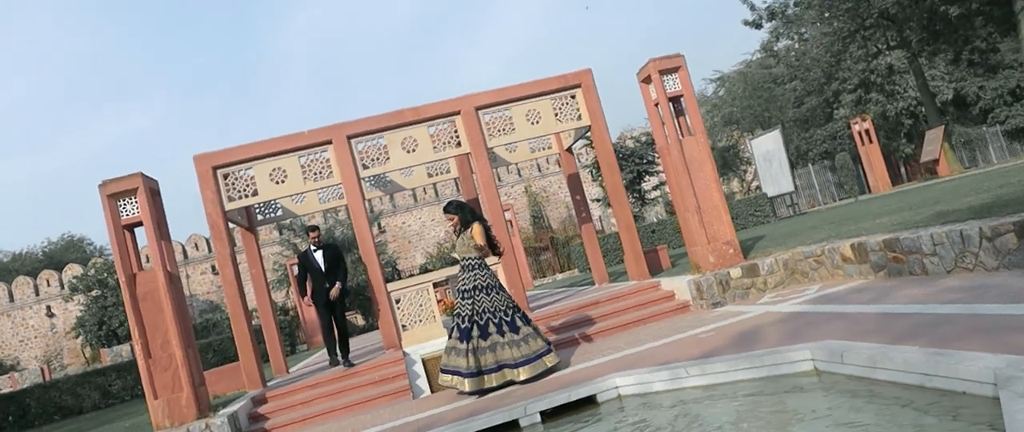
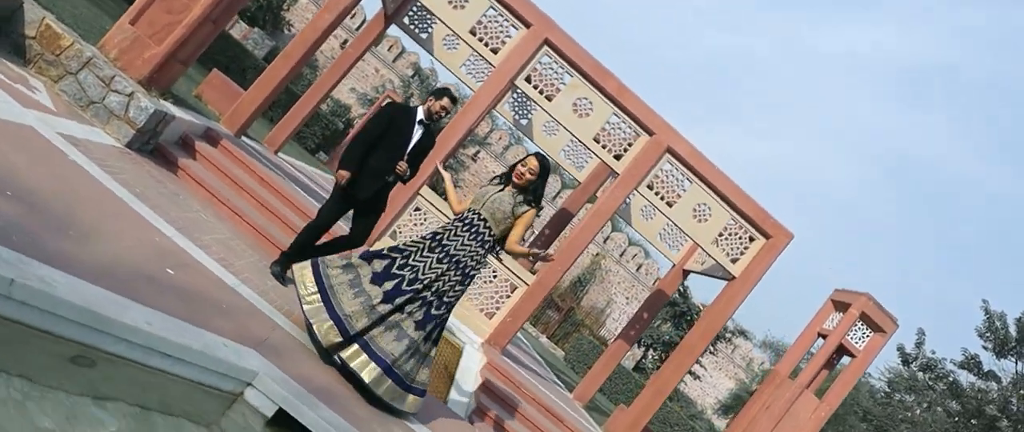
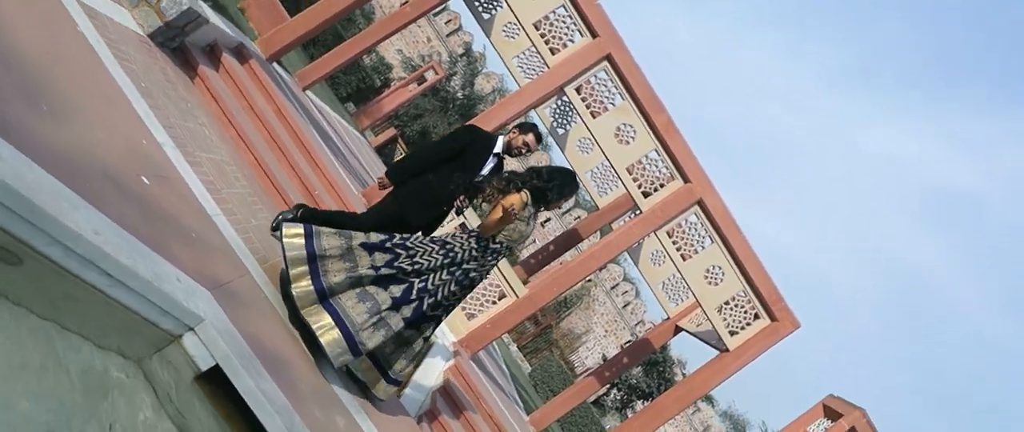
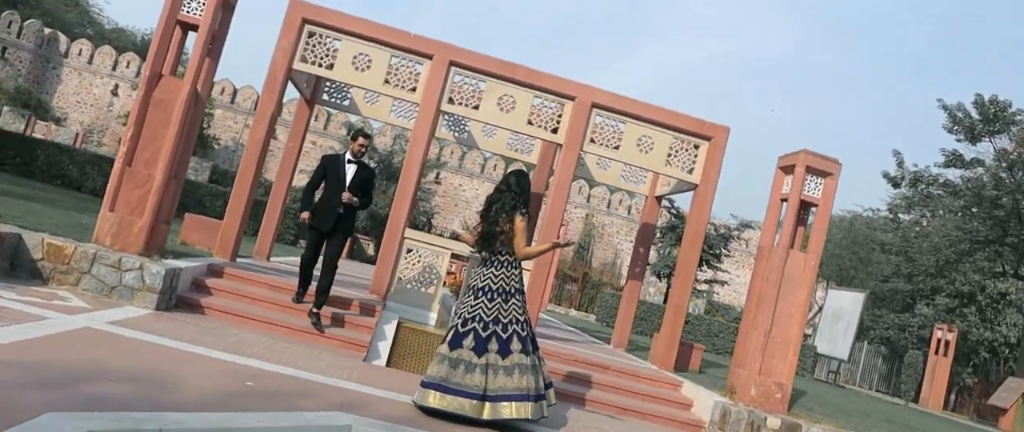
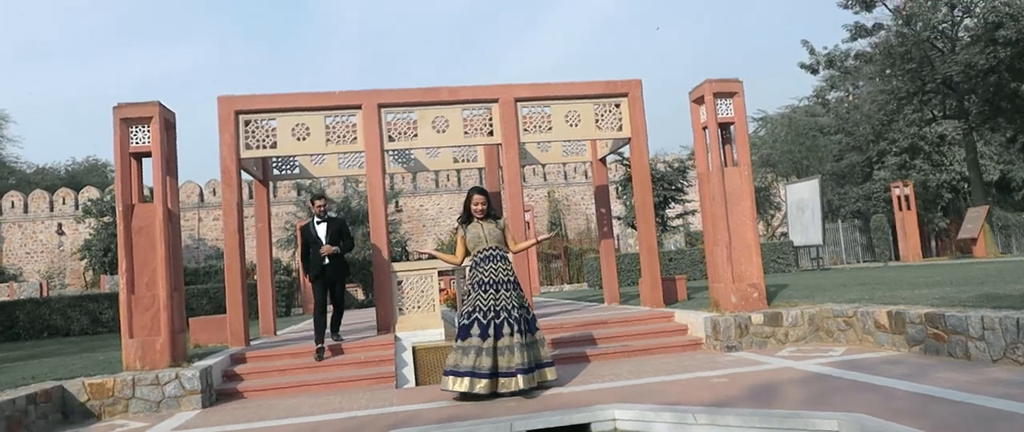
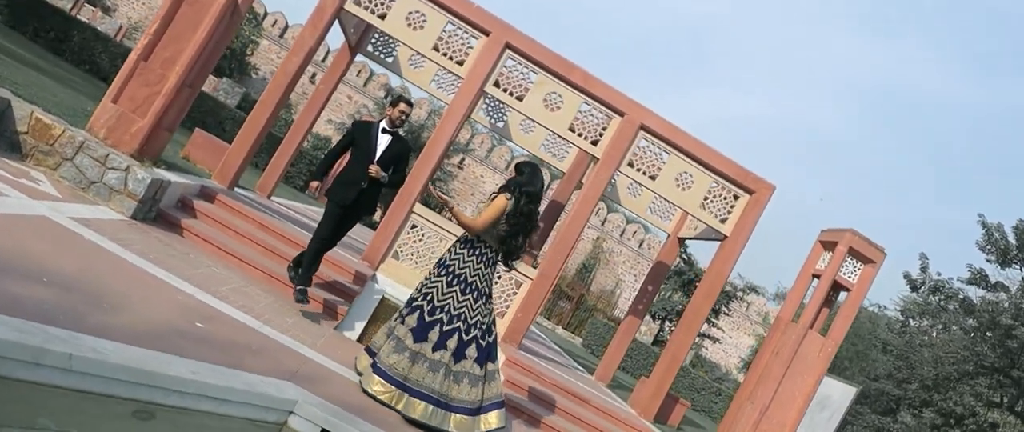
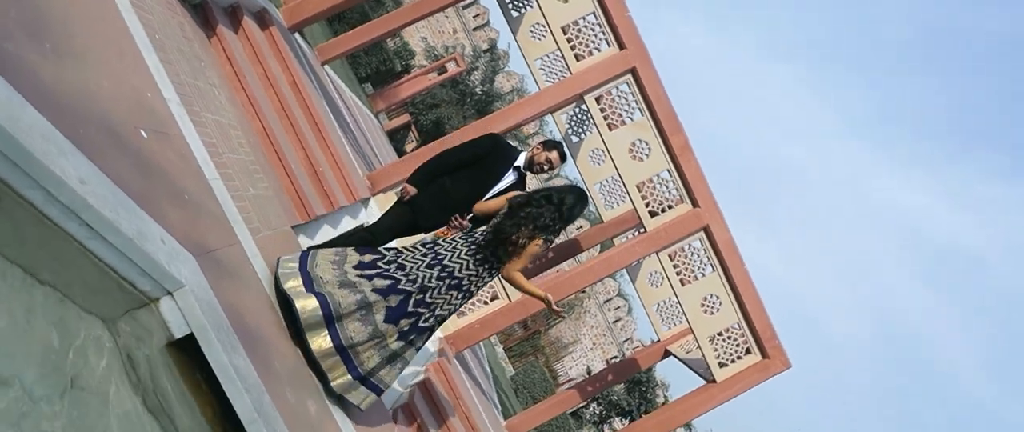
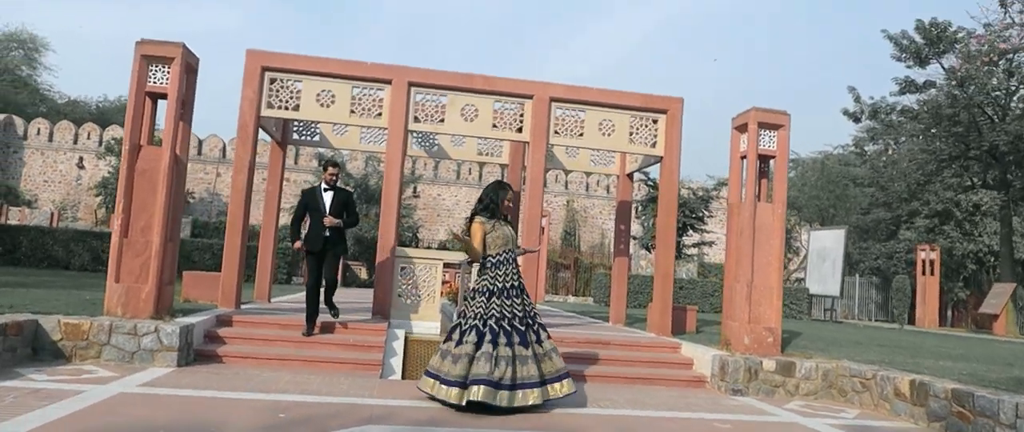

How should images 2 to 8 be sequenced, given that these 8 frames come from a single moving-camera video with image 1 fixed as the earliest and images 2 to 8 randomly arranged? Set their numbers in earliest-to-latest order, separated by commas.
5, 8, 4, 6, 2, 7, 3
